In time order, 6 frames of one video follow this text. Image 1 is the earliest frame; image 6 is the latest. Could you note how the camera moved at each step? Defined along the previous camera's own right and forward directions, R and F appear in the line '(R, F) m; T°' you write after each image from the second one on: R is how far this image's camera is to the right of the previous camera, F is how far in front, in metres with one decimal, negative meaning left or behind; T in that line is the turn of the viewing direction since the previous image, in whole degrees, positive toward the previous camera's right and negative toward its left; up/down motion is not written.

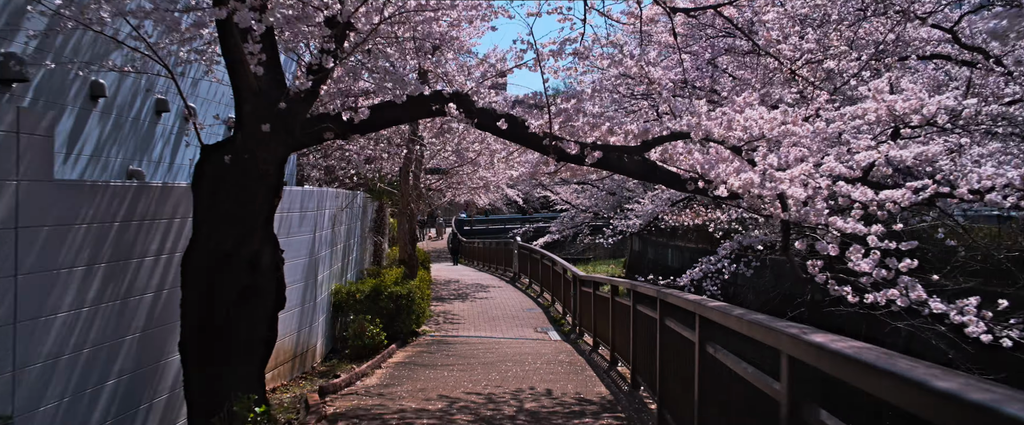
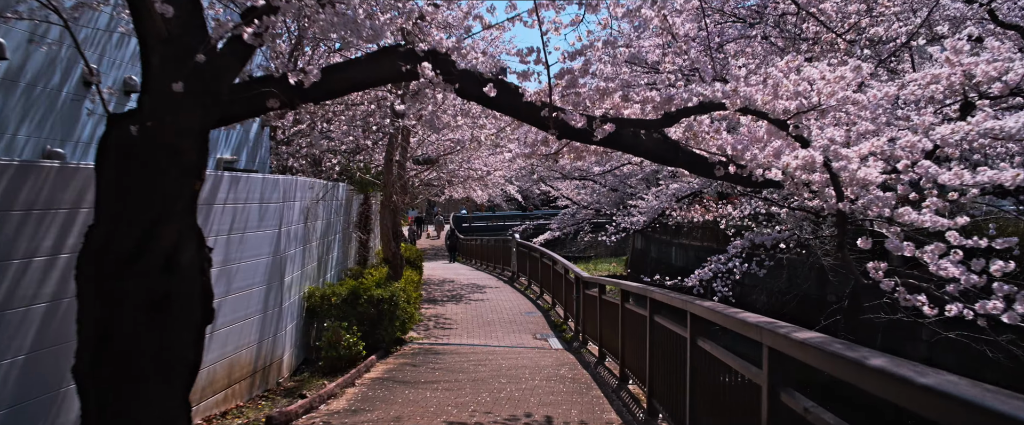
(+0.1, +1.1) m; 0°
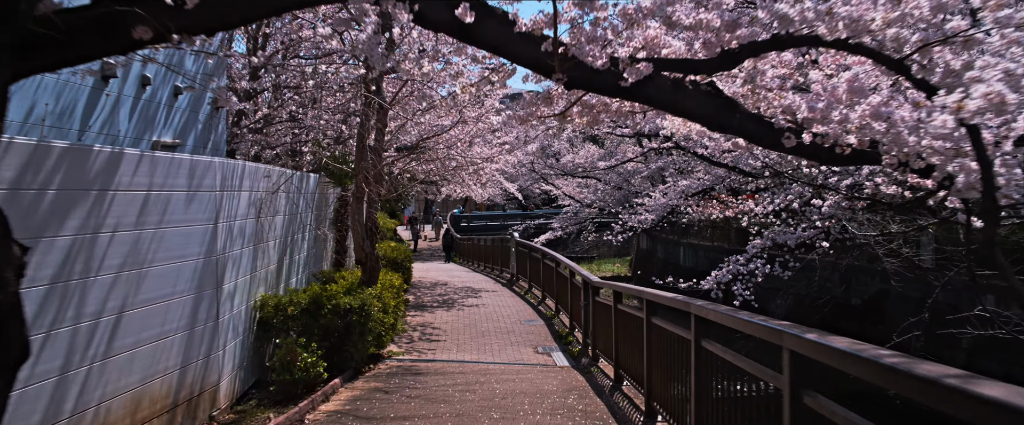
(+0.1, +1.5) m; 0°
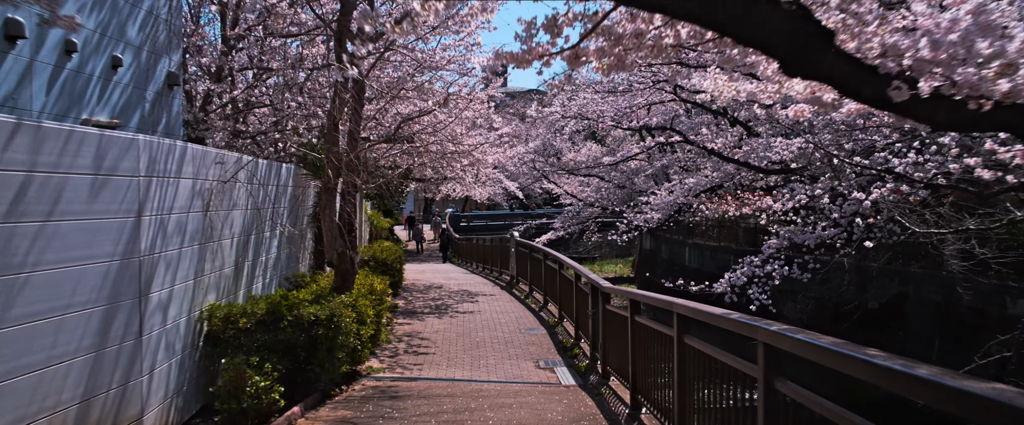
(0.0, +1.1) m; 0°
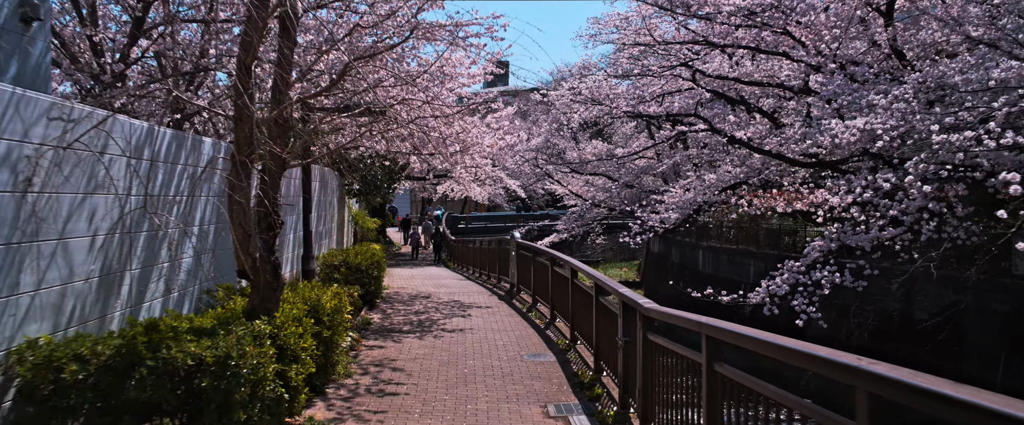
(0.0, +2.2) m; 0°
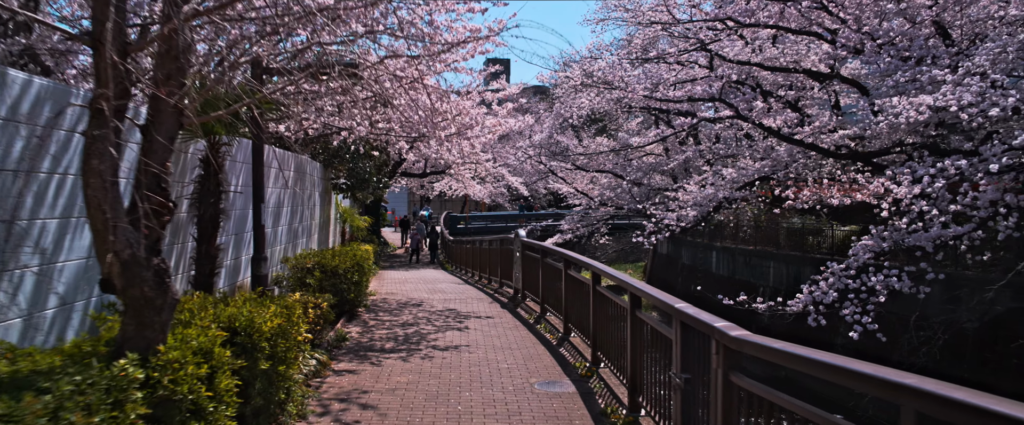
(-0.1, +1.7) m; 0°
